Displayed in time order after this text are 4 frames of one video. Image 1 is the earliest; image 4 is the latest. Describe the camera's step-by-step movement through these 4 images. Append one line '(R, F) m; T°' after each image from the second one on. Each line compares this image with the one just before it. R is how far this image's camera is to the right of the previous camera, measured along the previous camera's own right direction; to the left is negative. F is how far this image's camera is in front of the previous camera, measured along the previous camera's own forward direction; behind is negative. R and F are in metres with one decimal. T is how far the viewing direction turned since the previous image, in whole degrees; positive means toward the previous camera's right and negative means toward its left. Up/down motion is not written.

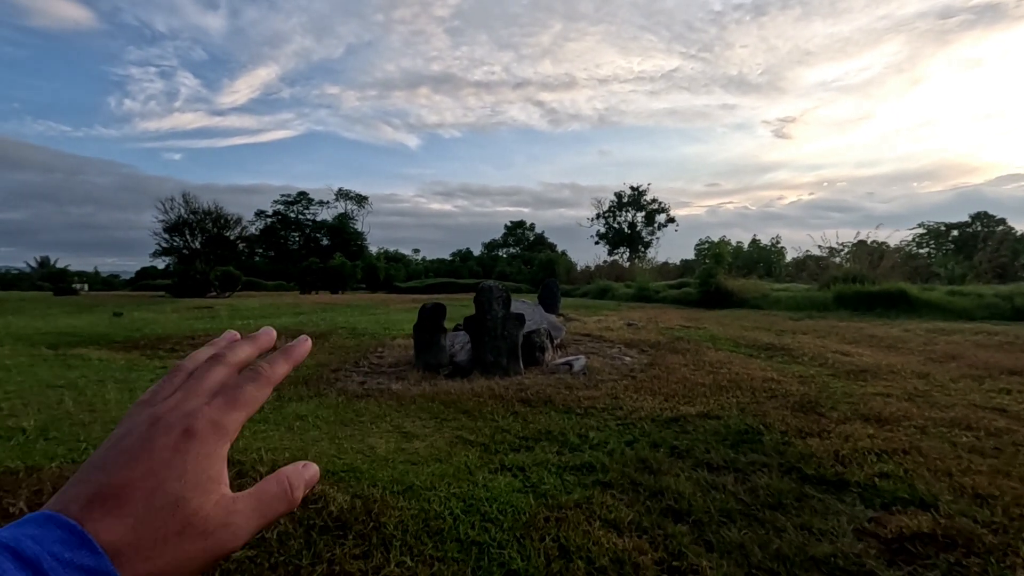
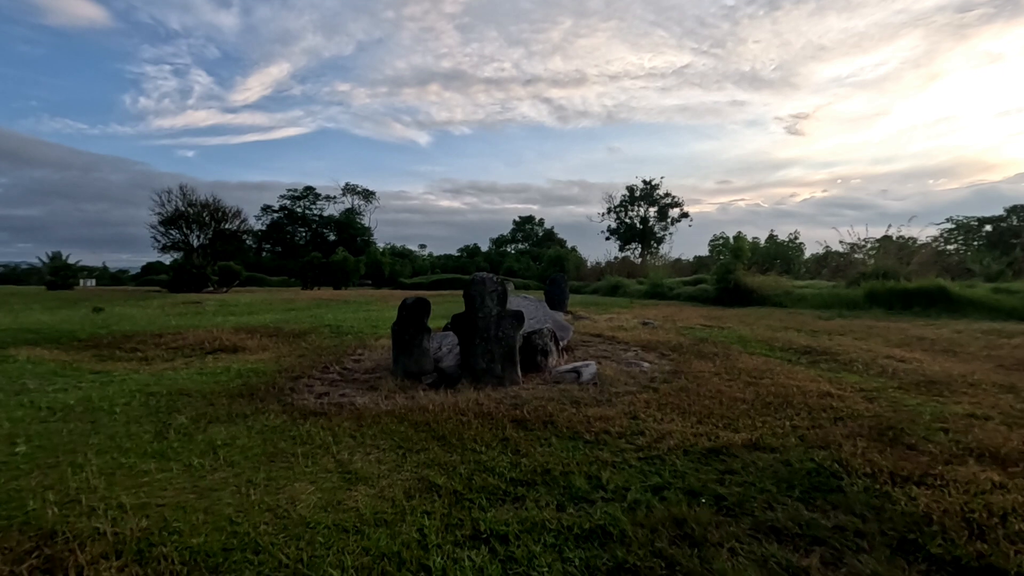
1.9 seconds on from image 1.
(+0.1, +1.2) m; -1°
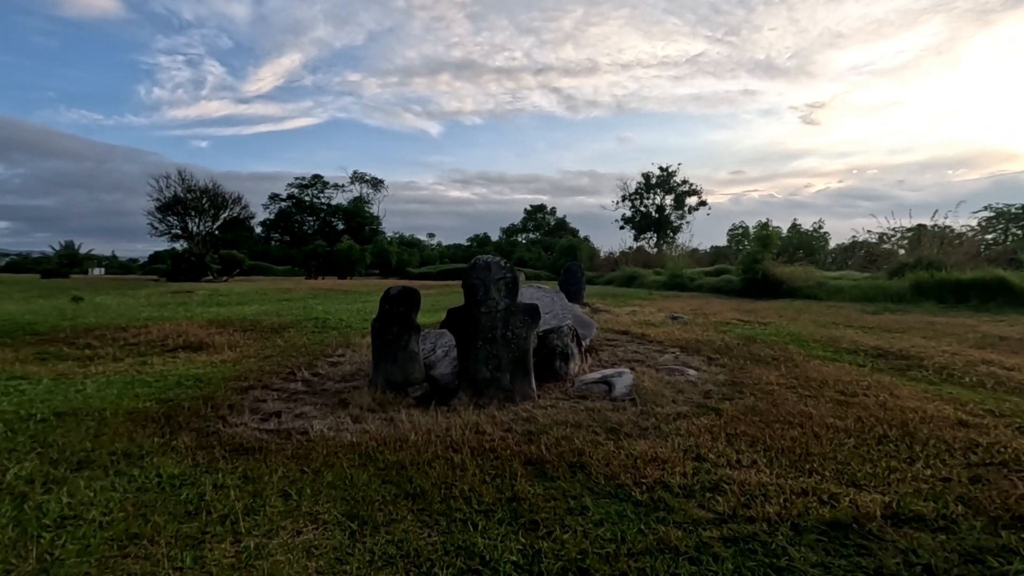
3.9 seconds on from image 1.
(0.0, +1.3) m; -1°
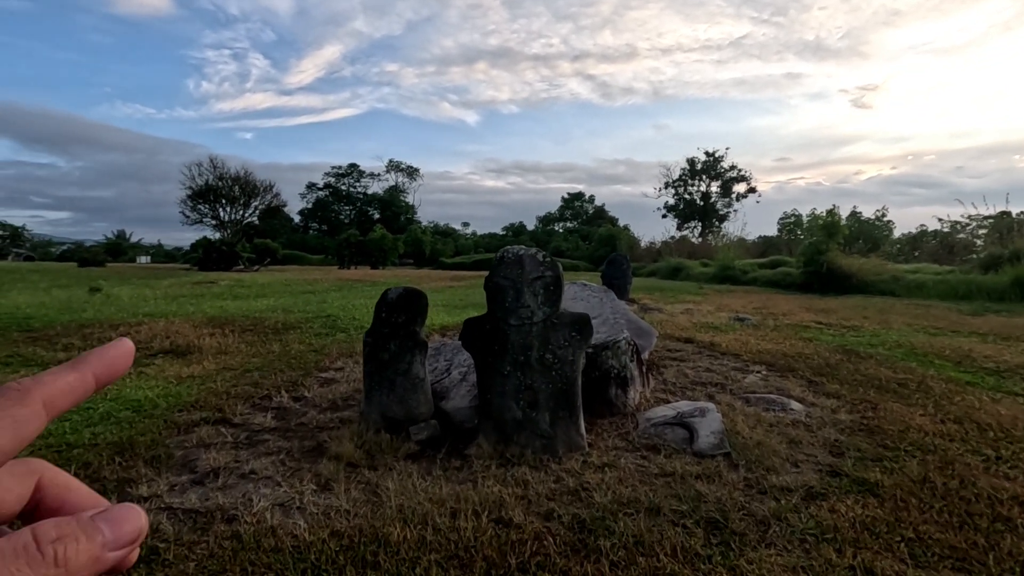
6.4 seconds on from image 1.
(0.0, +1.3) m; -4°
